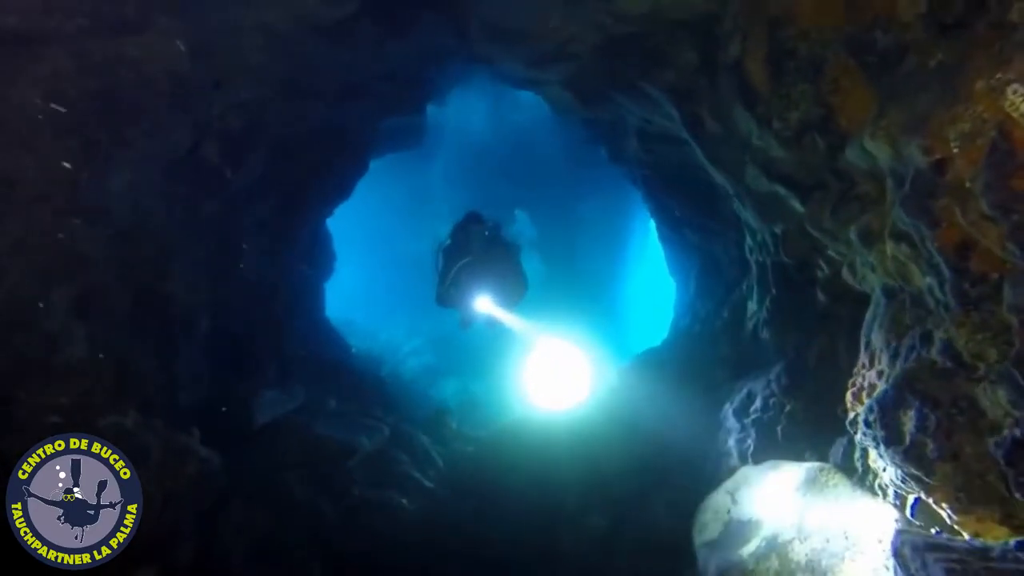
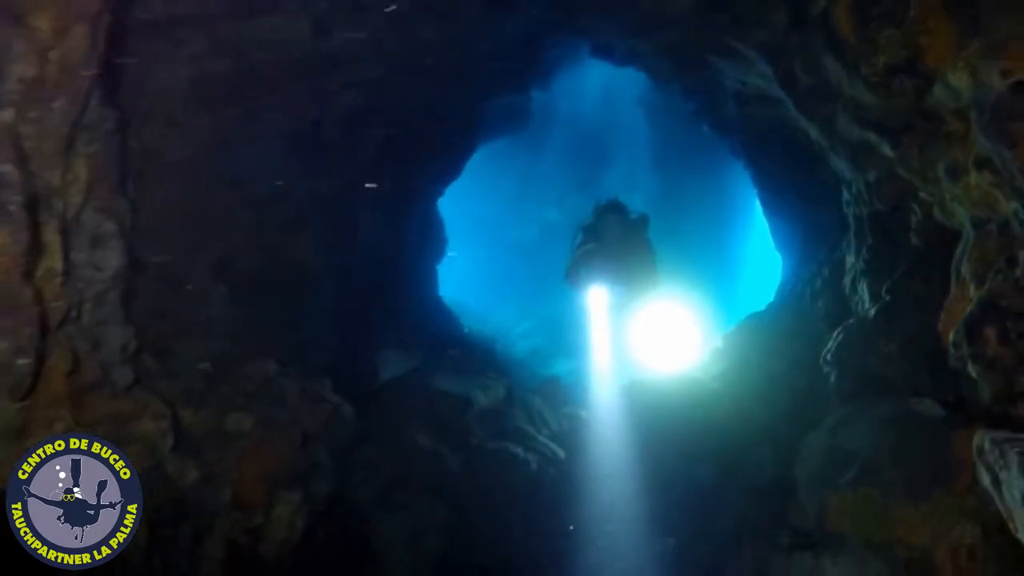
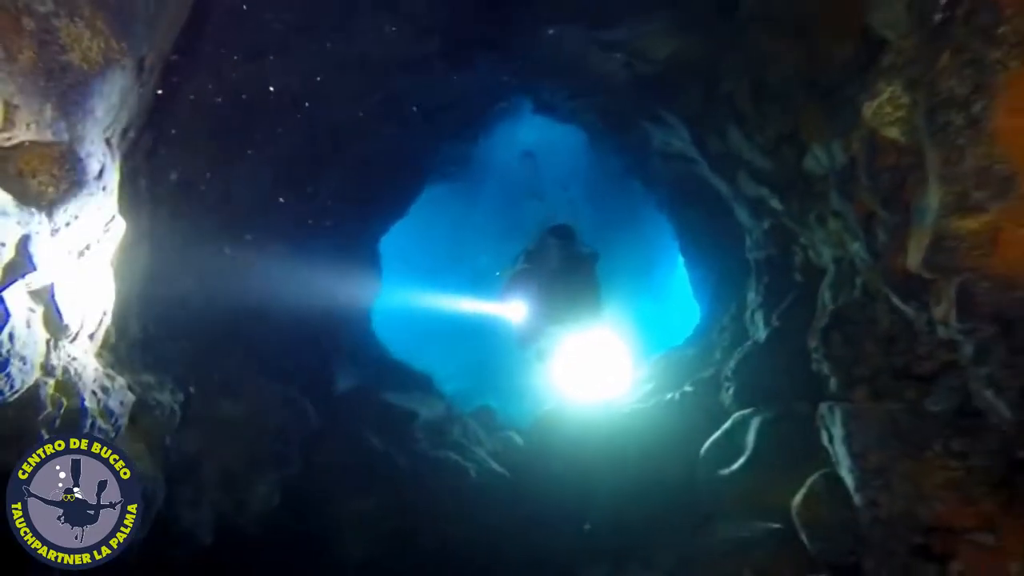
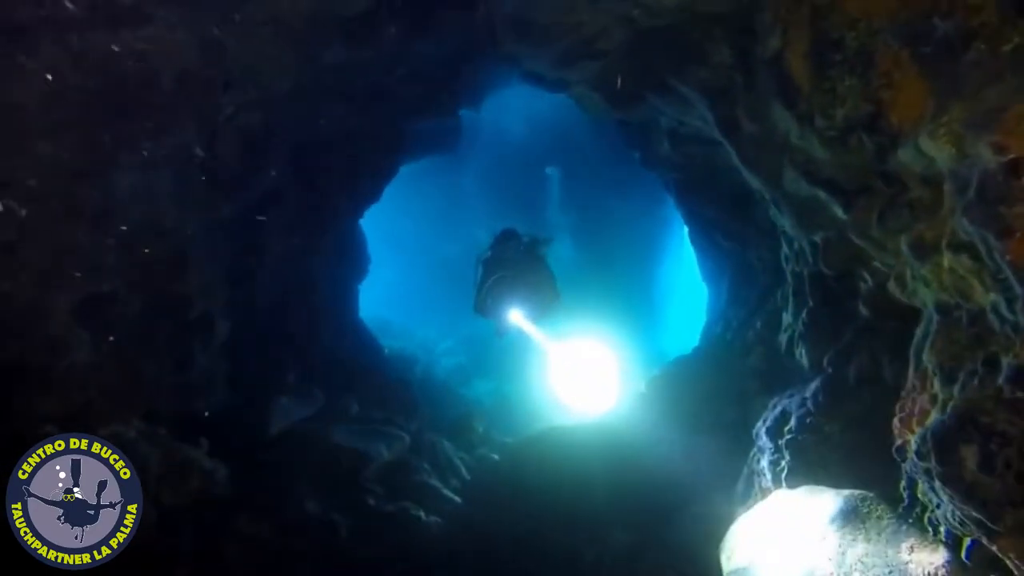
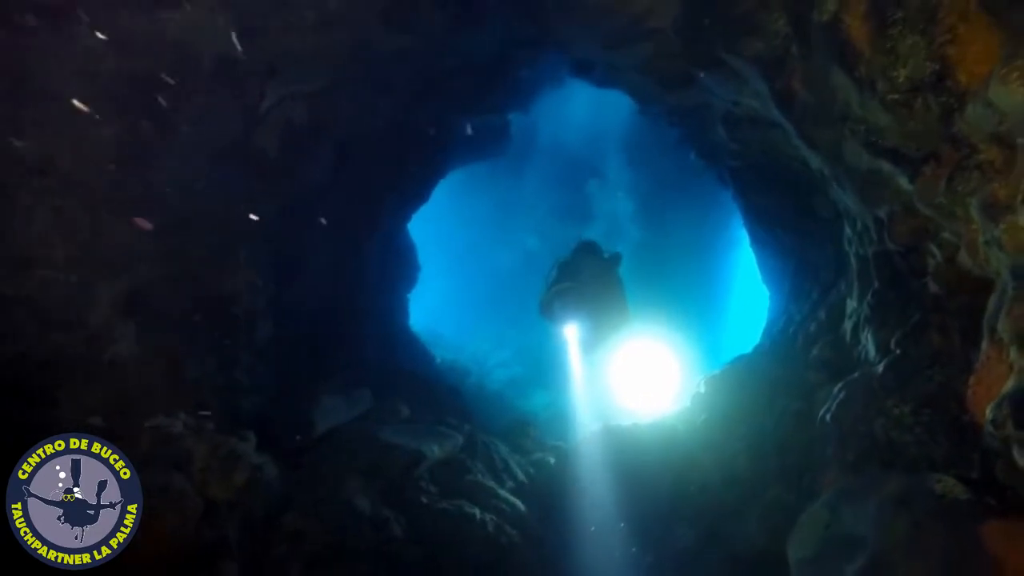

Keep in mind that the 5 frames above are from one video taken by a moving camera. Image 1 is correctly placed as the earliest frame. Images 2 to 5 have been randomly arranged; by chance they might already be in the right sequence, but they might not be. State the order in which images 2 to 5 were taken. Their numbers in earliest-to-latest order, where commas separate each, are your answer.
4, 5, 2, 3
